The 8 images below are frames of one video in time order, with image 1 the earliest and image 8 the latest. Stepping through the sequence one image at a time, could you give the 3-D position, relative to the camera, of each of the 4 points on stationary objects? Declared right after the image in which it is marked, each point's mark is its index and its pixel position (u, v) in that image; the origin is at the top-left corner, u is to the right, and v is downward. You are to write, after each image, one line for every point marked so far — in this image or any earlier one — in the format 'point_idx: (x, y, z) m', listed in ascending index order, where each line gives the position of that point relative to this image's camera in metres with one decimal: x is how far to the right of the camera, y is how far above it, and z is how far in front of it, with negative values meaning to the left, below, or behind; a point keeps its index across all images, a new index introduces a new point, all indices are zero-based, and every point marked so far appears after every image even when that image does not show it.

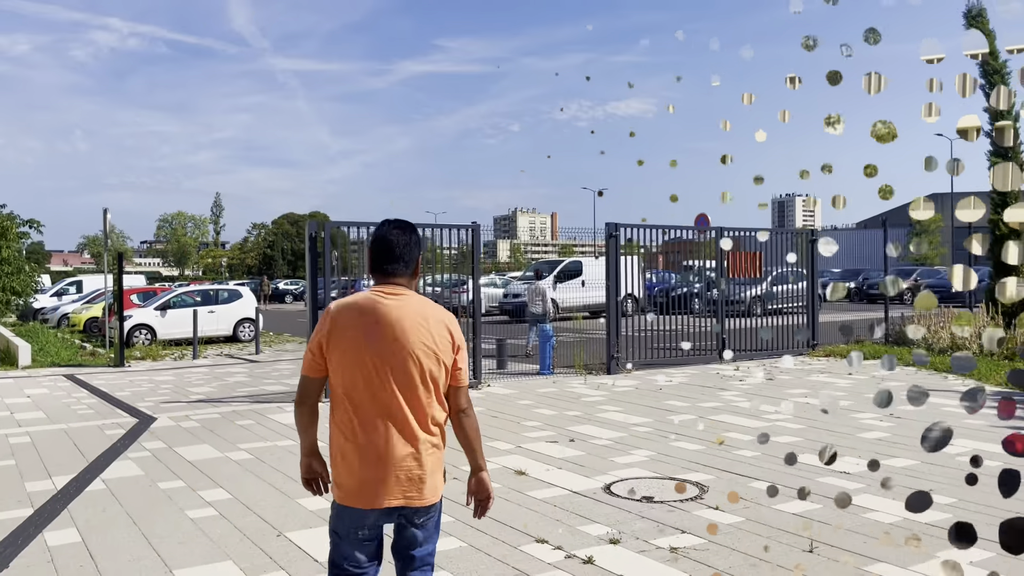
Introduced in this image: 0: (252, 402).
0: (-3.1, -1.3, +10.6) m
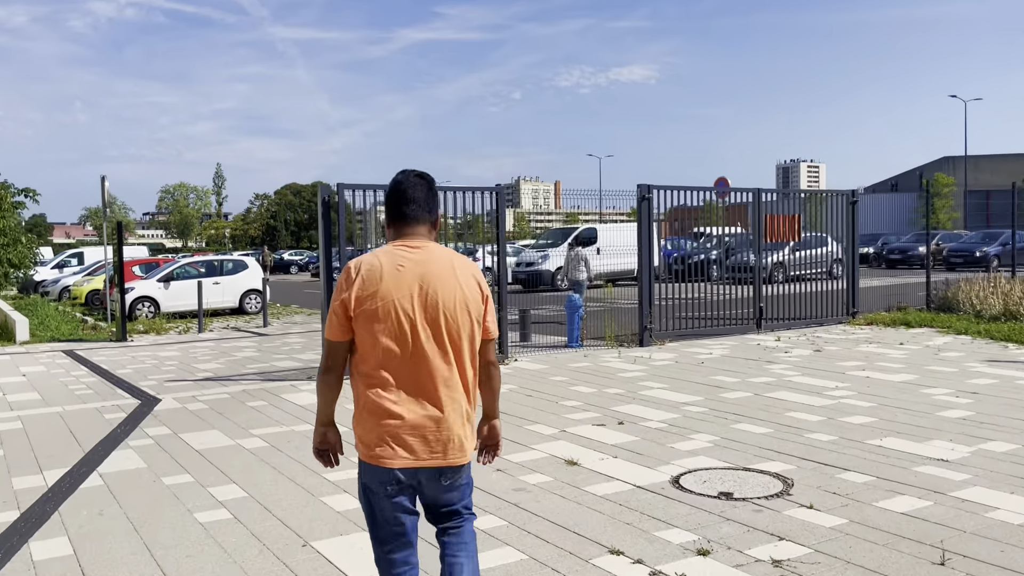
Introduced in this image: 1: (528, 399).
0: (-2.7, -1.0, +9.8) m
1: (+0.1, -1.0, +8.2) m
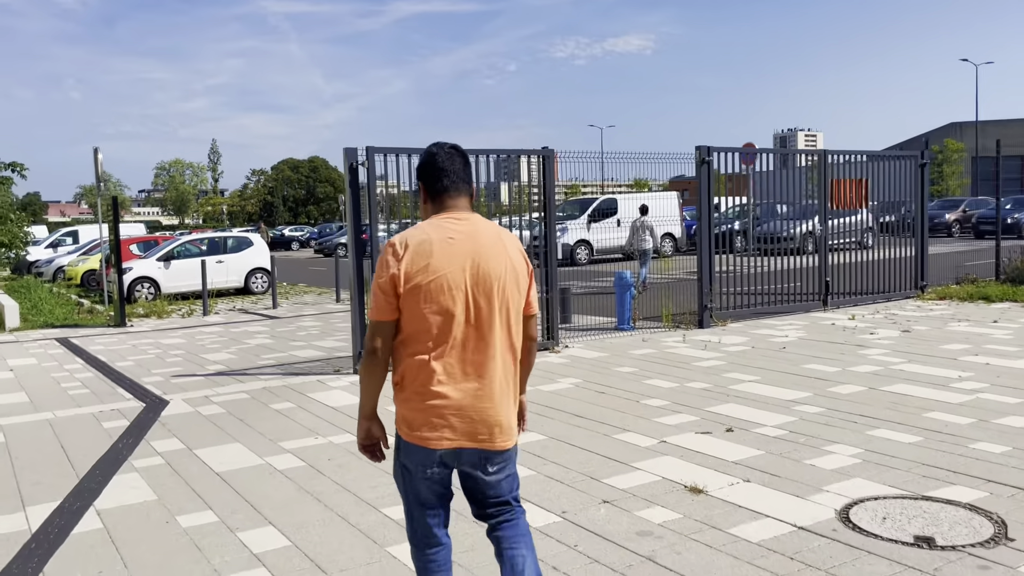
0: (-2.2, -0.8, +8.6) m
1: (+0.7, -0.8, +7.0) m
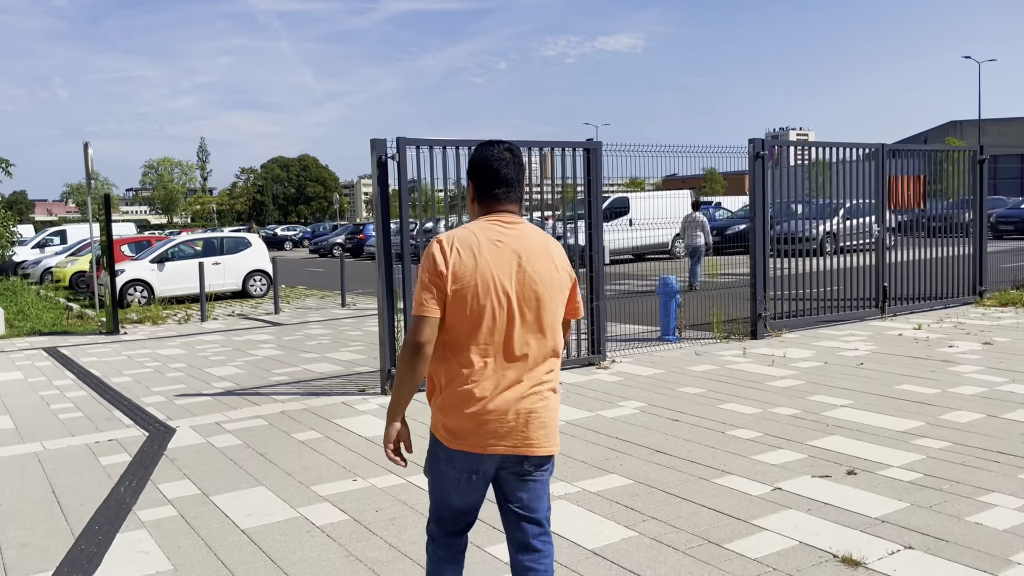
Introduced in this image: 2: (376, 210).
0: (-1.8, -0.9, +7.6) m
1: (+1.1, -0.9, +6.0) m
2: (-1.1, +0.6, +7.3) m
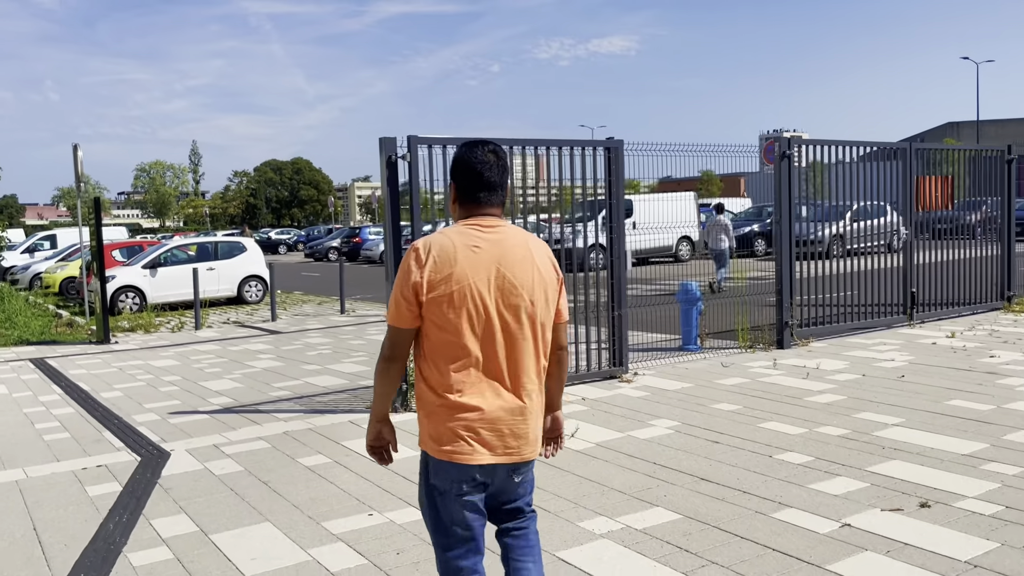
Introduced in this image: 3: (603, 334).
0: (-1.6, -1.0, +7.1) m
1: (+1.3, -1.0, +5.5) m
2: (-0.9, +0.6, +6.8) m
3: (+0.8, -0.4, +7.9) m
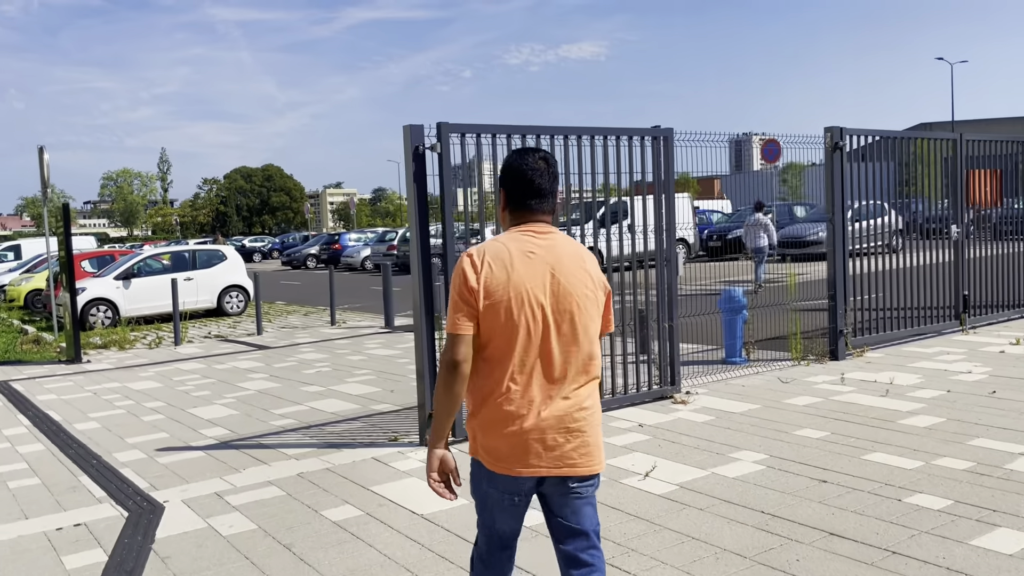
0: (-1.3, -1.1, +6.1) m
1: (+1.6, -1.0, +4.6) m
2: (-0.6, +0.5, +5.8) m
3: (+1.1, -0.5, +7.0) m
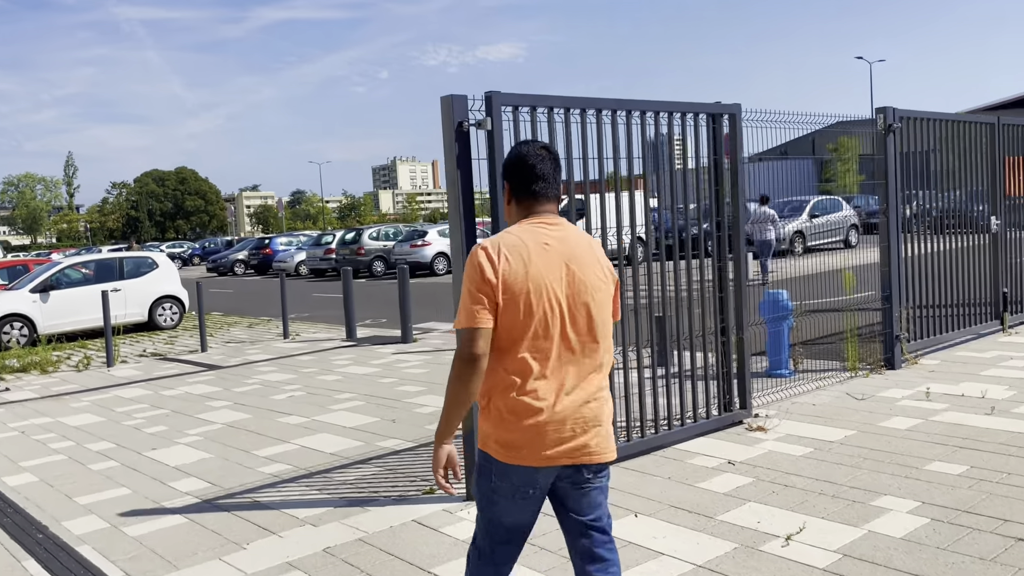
0: (-0.9, -1.2, +4.8) m
1: (+2.1, -1.1, +3.6) m
2: (-0.3, +0.4, +4.6) m
3: (+1.4, -0.5, +5.9) m
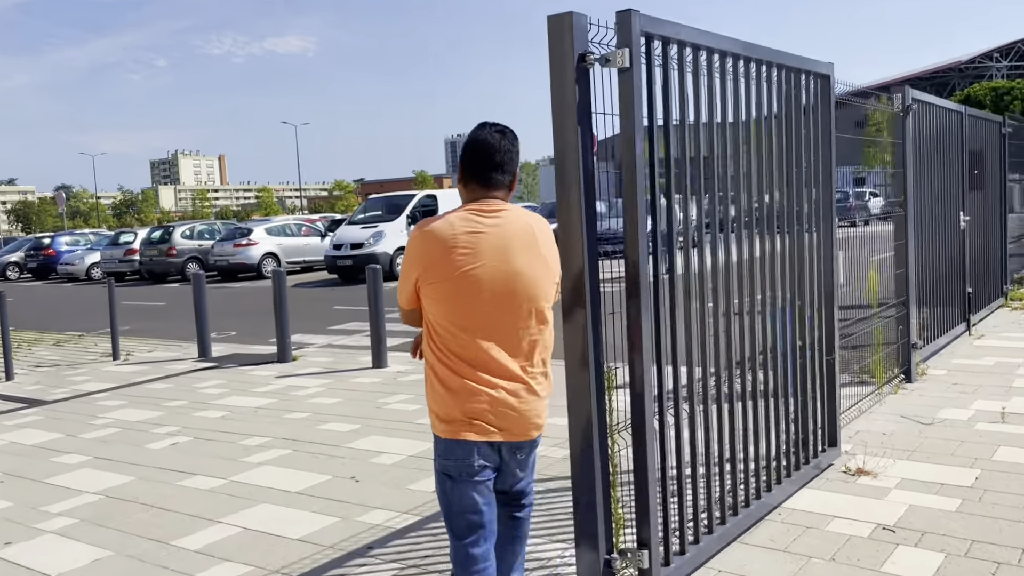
0: (-0.5, -1.2, +3.1) m
1: (+2.8, -1.1, +2.6) m
2: (+0.2, +0.3, +3.0) m
3: (+1.5, -0.6, +4.7) m
